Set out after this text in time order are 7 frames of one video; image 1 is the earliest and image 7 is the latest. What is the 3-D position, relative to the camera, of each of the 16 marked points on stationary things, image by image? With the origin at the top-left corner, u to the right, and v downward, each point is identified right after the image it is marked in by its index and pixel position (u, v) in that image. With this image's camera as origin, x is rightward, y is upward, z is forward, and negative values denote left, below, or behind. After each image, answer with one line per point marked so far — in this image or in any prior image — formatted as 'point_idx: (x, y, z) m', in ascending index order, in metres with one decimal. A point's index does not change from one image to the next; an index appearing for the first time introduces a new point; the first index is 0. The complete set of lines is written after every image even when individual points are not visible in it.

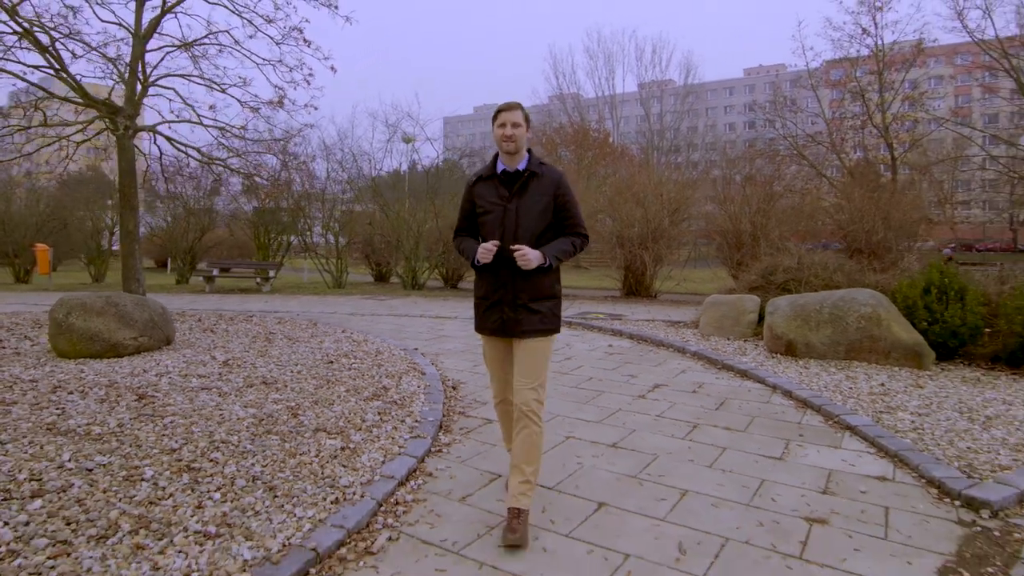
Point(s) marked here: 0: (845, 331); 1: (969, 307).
0: (+2.8, -0.4, +6.0) m
1: (+3.9, -0.2, +6.1) m
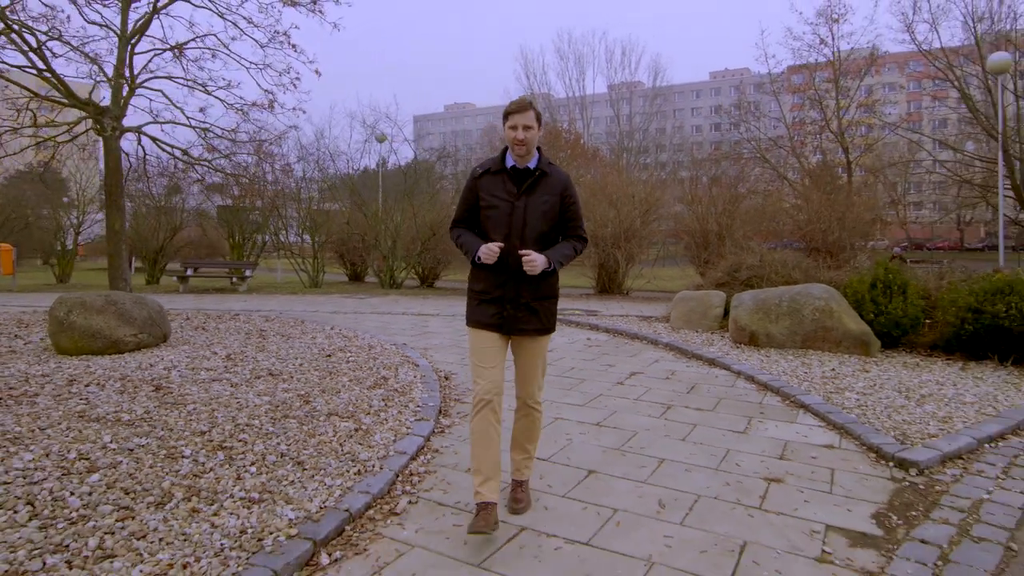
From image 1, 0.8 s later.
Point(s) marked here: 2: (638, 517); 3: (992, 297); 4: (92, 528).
0: (+2.7, -0.3, +6.6) m
1: (+3.8, -0.1, +6.7) m
2: (+0.5, -1.0, +3.0) m
3: (+4.1, -0.1, +6.1) m
4: (-1.4, -0.8, +2.5) m
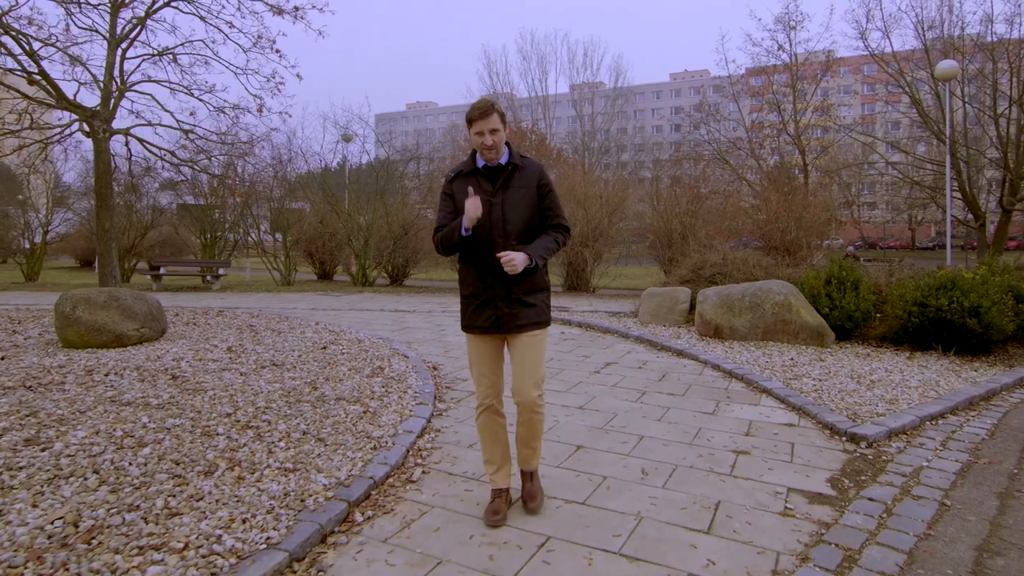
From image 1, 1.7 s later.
0: (+2.5, -0.3, +7.1) m
1: (+3.6, -0.1, +7.3) m
2: (+0.5, -0.9, +3.4) m
3: (+4.0, -0.1, +6.7) m
4: (-1.4, -0.8, +2.8) m
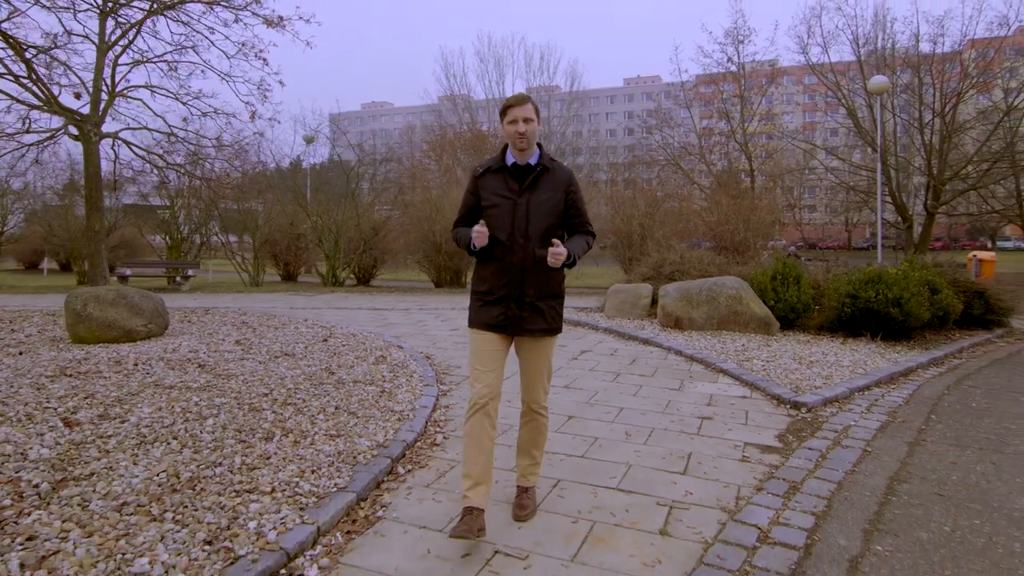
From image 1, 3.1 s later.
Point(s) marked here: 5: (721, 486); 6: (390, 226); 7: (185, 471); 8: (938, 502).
0: (+2.3, -0.2, +7.9) m
1: (+3.3, 0.0, +8.2) m
2: (+0.6, -0.9, +4.1) m
3: (+3.8, 0.0, +7.6) m
4: (-1.3, -0.8, +3.4) m
5: (+1.0, -0.9, +3.4) m
6: (-3.0, +1.5, +17.6) m
7: (-1.4, -0.8, +3.1) m
8: (+1.9, -1.0, +3.2) m
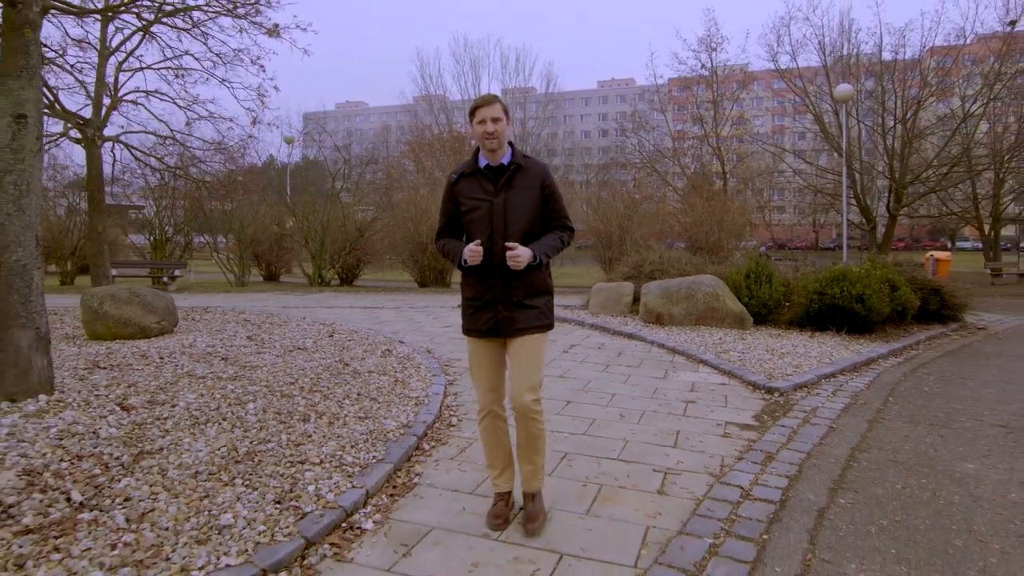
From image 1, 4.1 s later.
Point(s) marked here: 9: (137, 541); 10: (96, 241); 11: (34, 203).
0: (+2.2, -0.2, +8.4) m
1: (+3.2, 0.0, +8.8) m
2: (+0.6, -0.9, +4.5) m
3: (+3.7, 0.0, +8.2) m
4: (-1.2, -0.8, +3.8) m
5: (+1.1, -0.9, +3.9) m
6: (-3.5, +1.5, +17.9) m
7: (-1.3, -0.8, +3.5) m
8: (+2.0, -0.9, +3.7) m
9: (-1.3, -0.9, +2.5) m
10: (-5.3, +0.6, +8.9) m
11: (-2.6, +0.5, +3.9) m
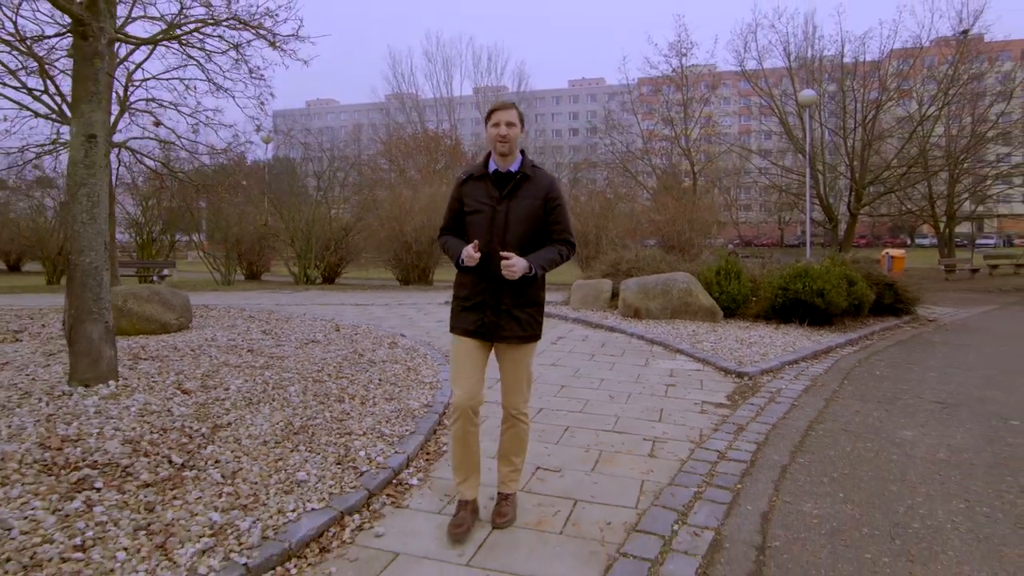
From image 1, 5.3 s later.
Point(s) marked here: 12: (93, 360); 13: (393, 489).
0: (+2.0, -0.2, +9.1) m
1: (+3.1, +0.1, +9.5) m
2: (+0.7, -0.8, +5.2) m
3: (+3.6, +0.1, +9.0) m
4: (-1.2, -0.7, +4.4) m
5: (+1.1, -0.9, +4.6) m
6: (-4.0, +1.6, +18.4) m
7: (-1.2, -0.8, +4.1) m
8: (+2.1, -0.9, +4.5) m
9: (-1.2, -0.9, +3.1) m
10: (-5.4, +0.6, +9.4) m
11: (-2.6, +0.5, +4.4) m
12: (-2.6, -0.4, +4.3) m
13: (-0.6, -1.0, +3.4) m
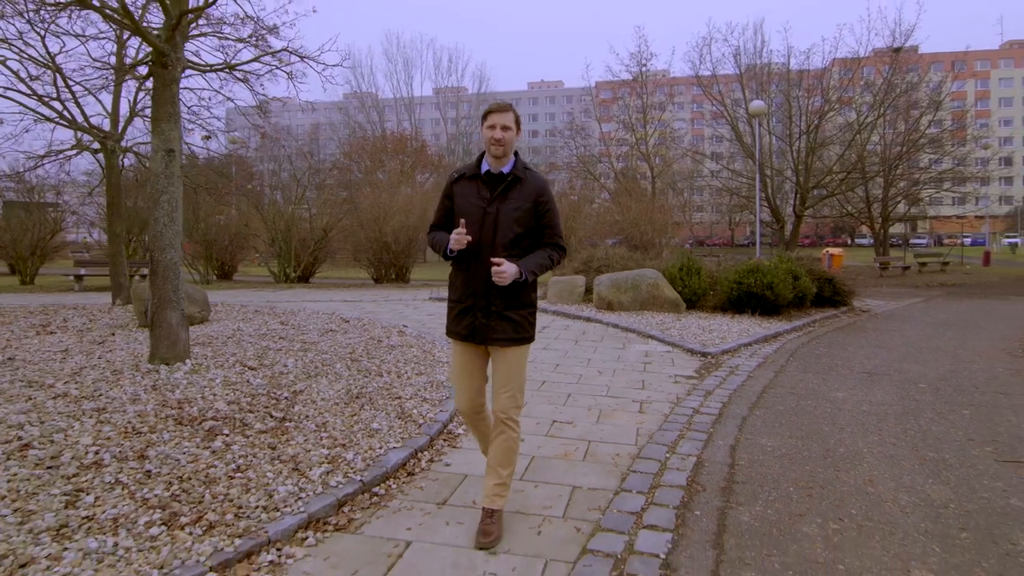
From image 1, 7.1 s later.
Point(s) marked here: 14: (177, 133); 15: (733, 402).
0: (+1.8, -0.1, +10.2) m
1: (+2.8, +0.1, +10.7) m
2: (+0.7, -0.8, +6.2) m
3: (+3.4, +0.2, +10.2) m
4: (-1.1, -0.7, +5.3) m
5: (+1.2, -0.8, +5.6) m
6: (-4.8, +1.6, +19.1) m
7: (-1.1, -0.7, +5.0) m
8: (+2.2, -0.8, +5.6) m
9: (-1.0, -0.8, +4.0) m
10: (-5.6, +0.6, +10.0) m
11: (-2.5, +0.5, +5.2) m
12: (-2.4, -0.4, +5.1) m
13: (-0.4, -0.9, +4.4) m
14: (-2.5, +1.1, +5.2) m
15: (+1.7, -0.9, +5.3) m
